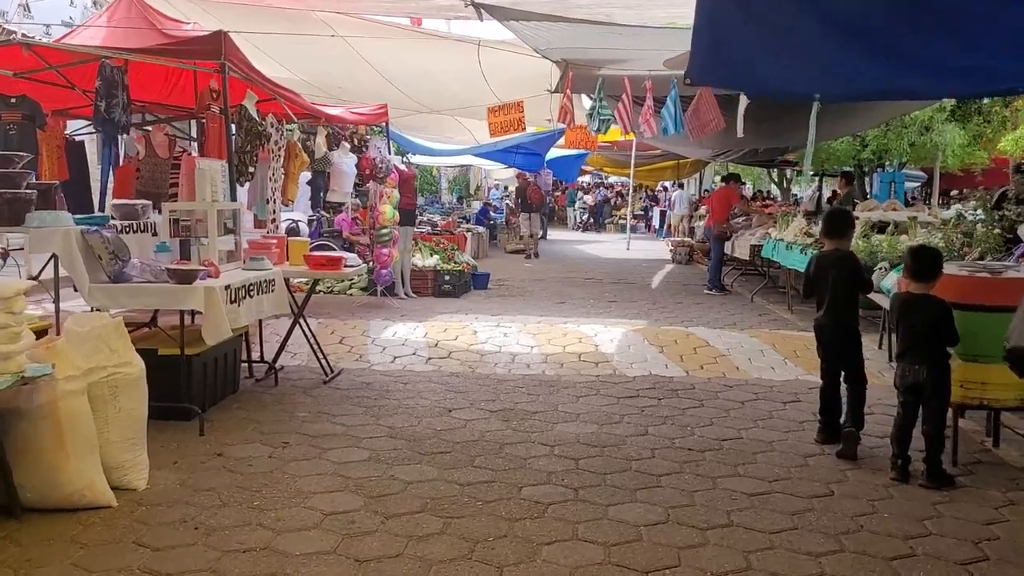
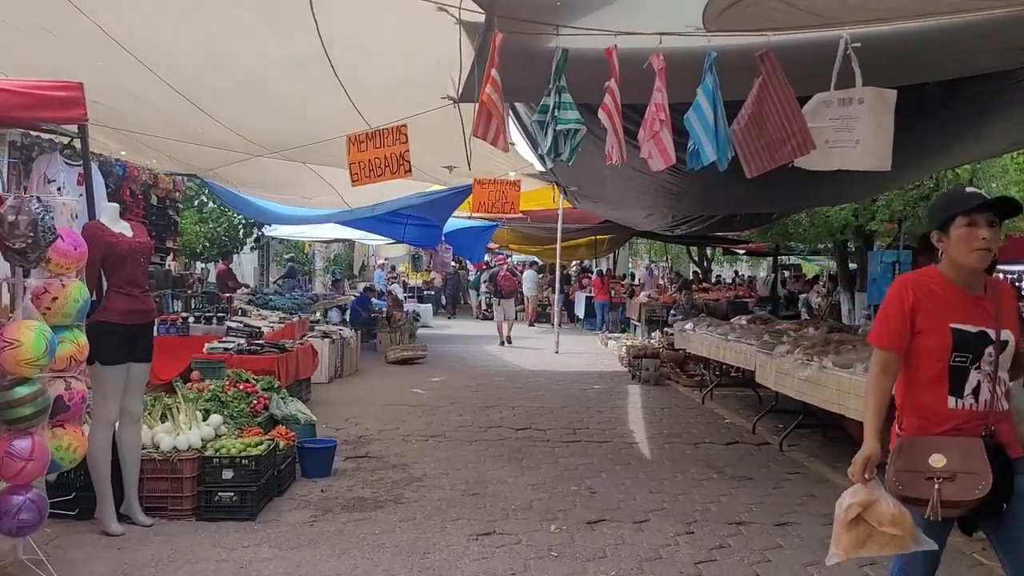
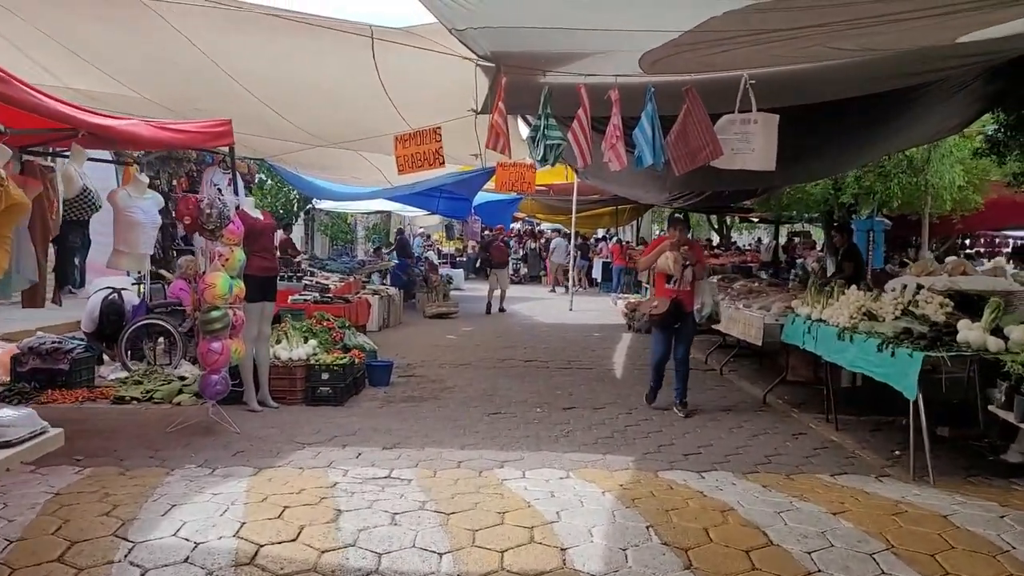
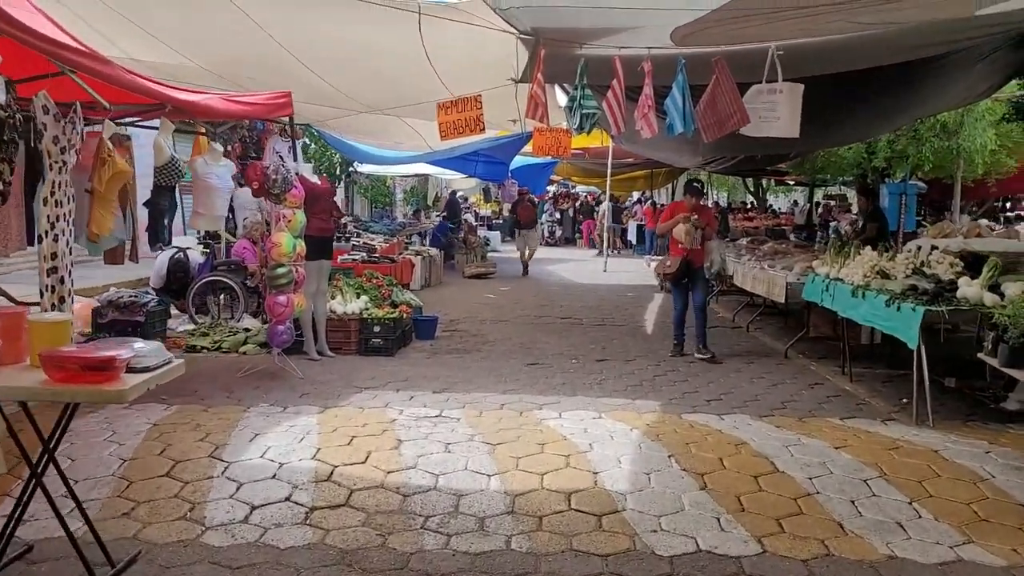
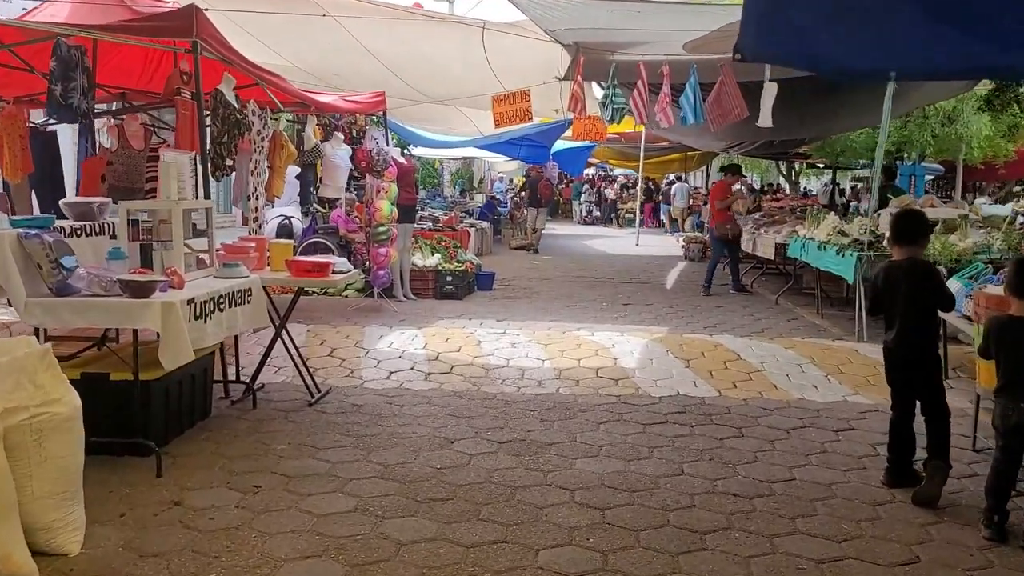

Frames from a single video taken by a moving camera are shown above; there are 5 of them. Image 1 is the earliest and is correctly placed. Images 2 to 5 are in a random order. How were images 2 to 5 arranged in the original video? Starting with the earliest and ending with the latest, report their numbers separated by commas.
5, 4, 3, 2
